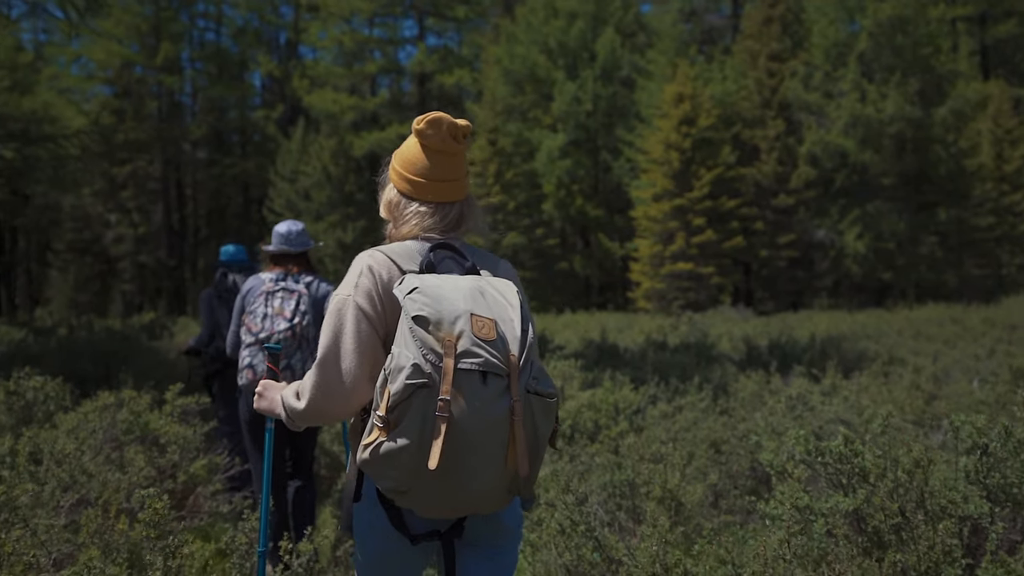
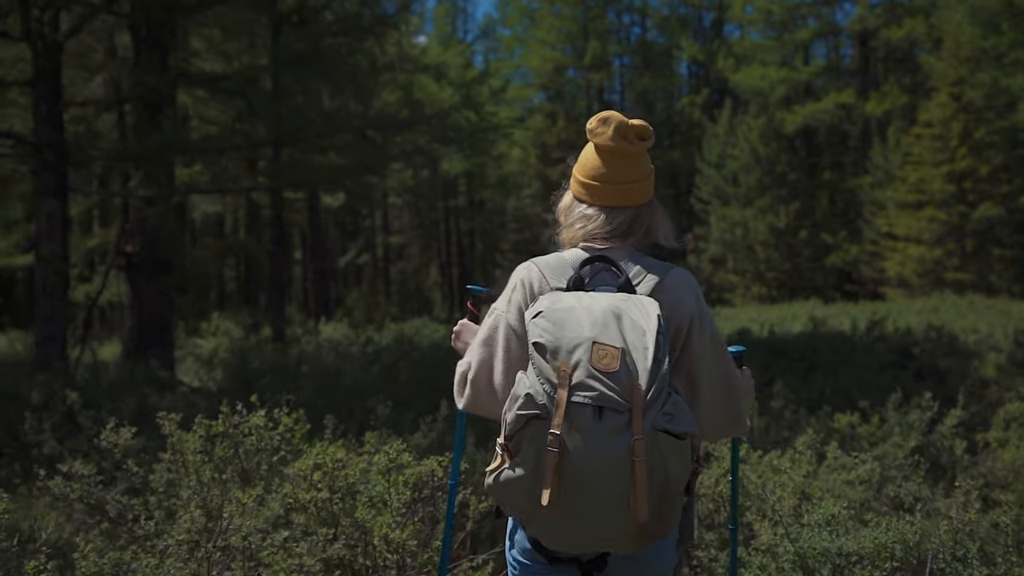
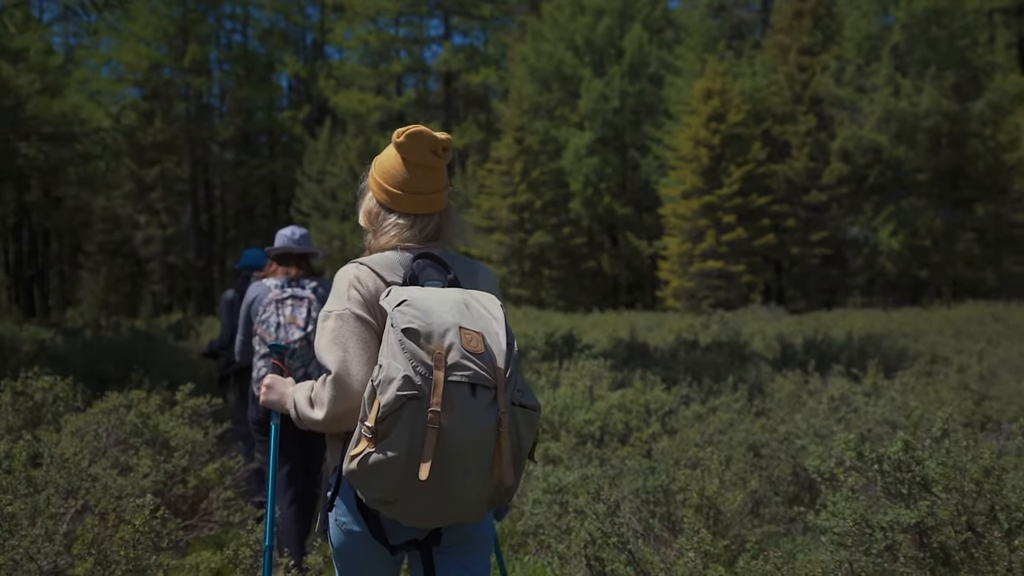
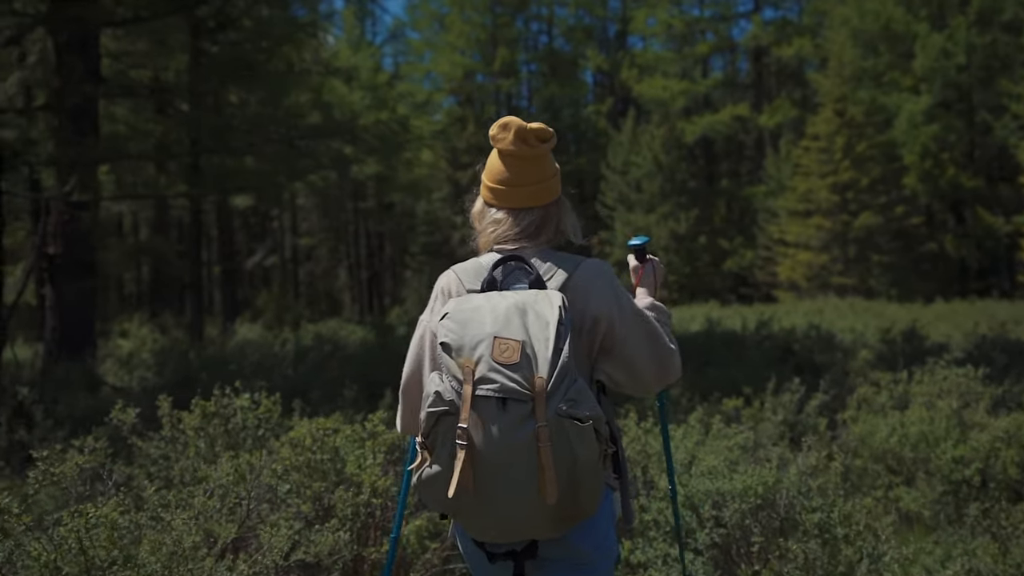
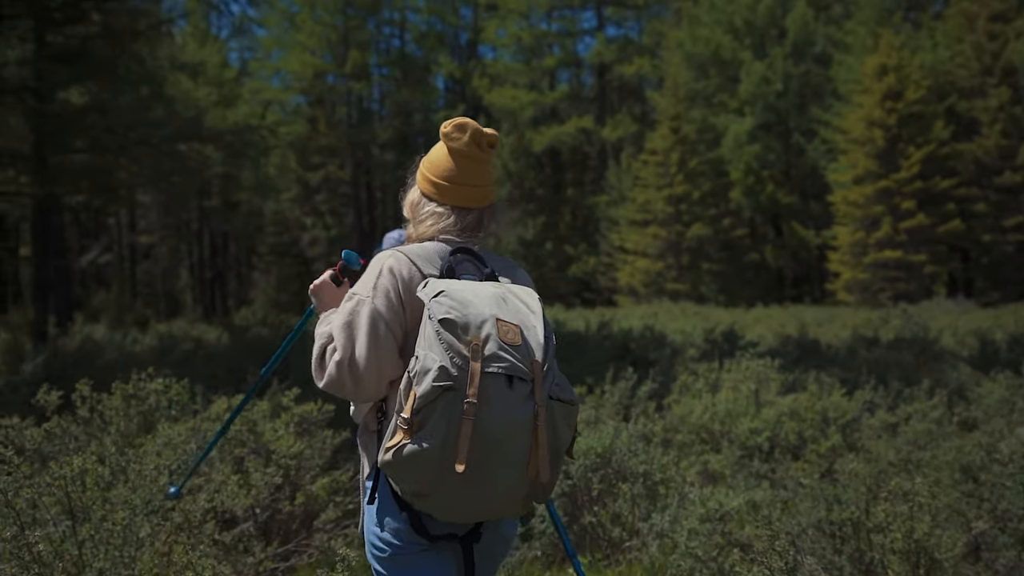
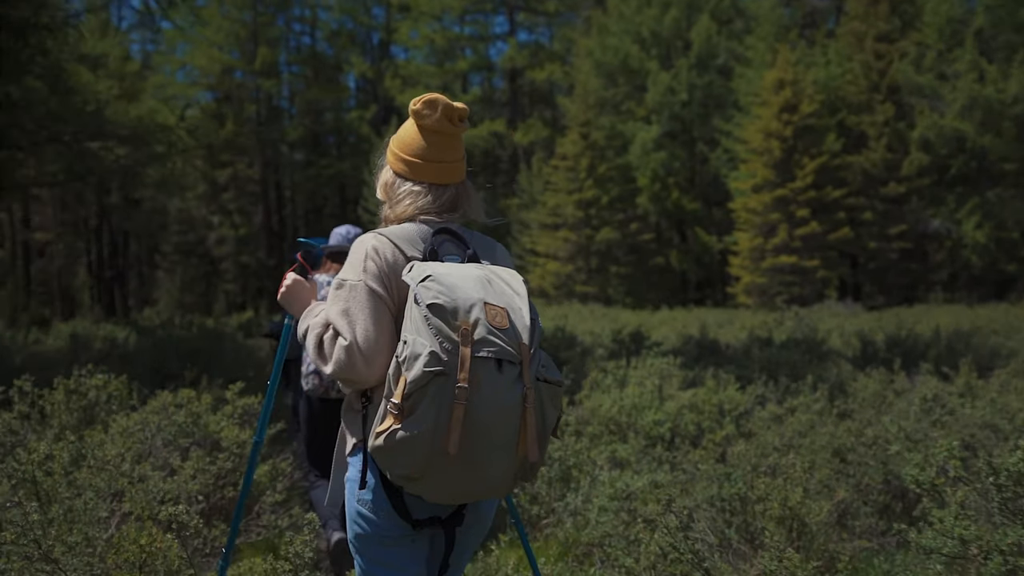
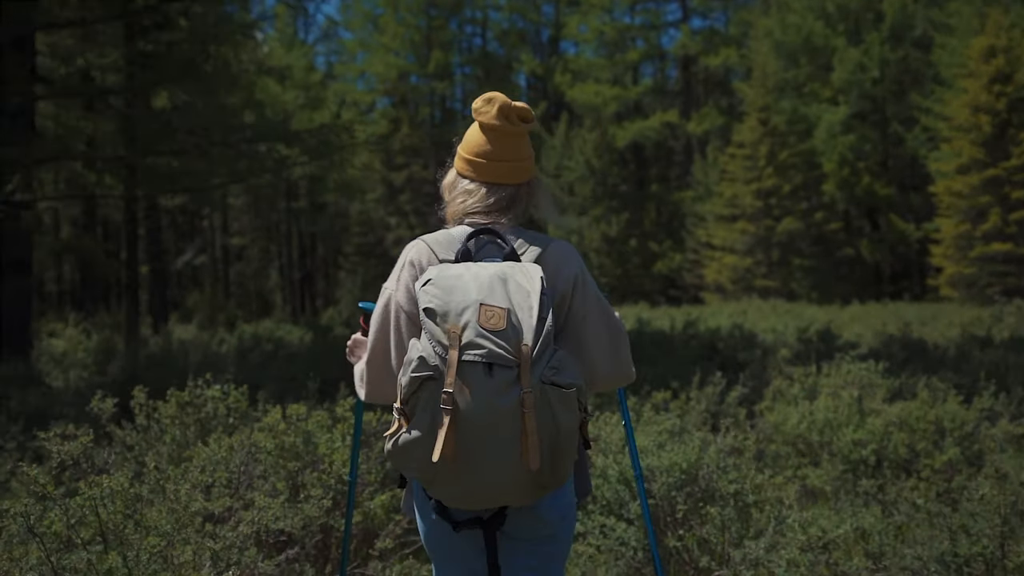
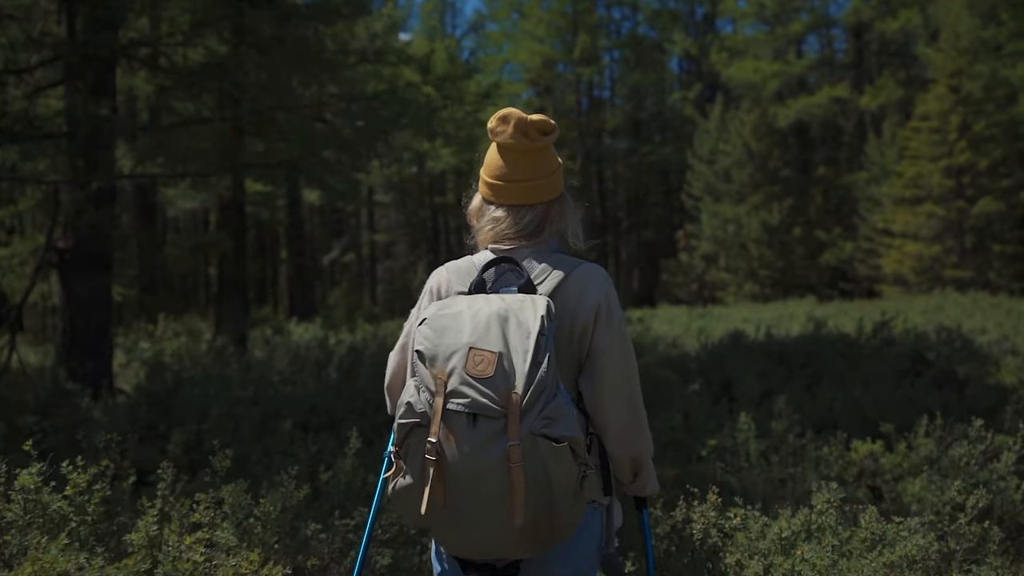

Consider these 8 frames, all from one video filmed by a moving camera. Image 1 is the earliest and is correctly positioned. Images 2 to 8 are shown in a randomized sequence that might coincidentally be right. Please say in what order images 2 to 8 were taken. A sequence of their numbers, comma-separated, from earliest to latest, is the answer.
3, 6, 5, 7, 4, 2, 8
